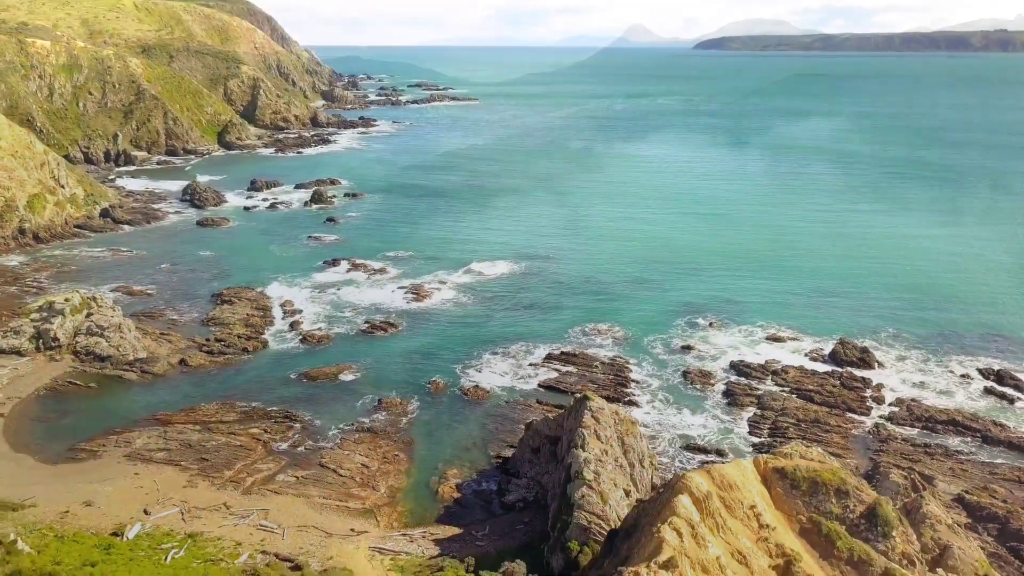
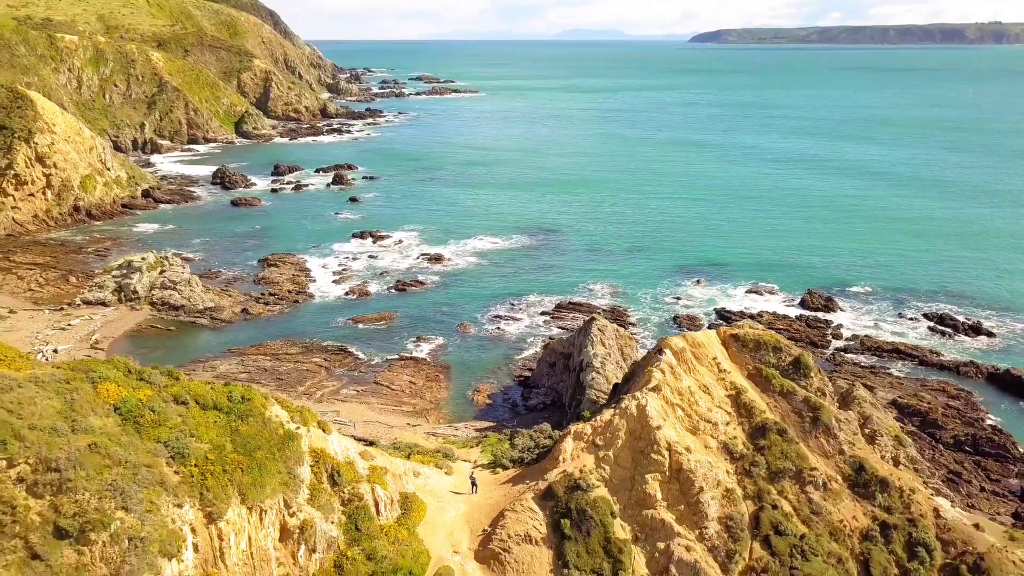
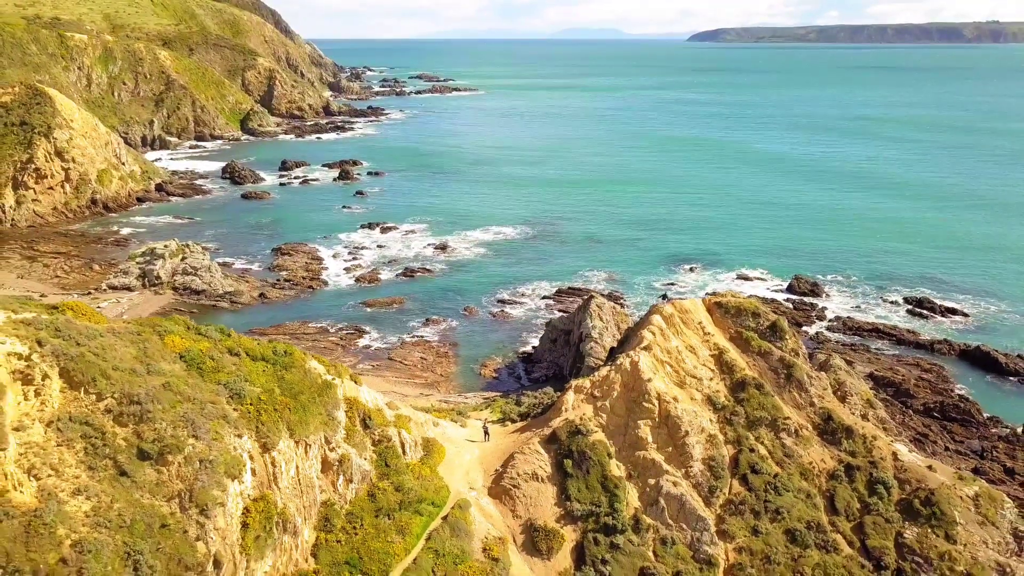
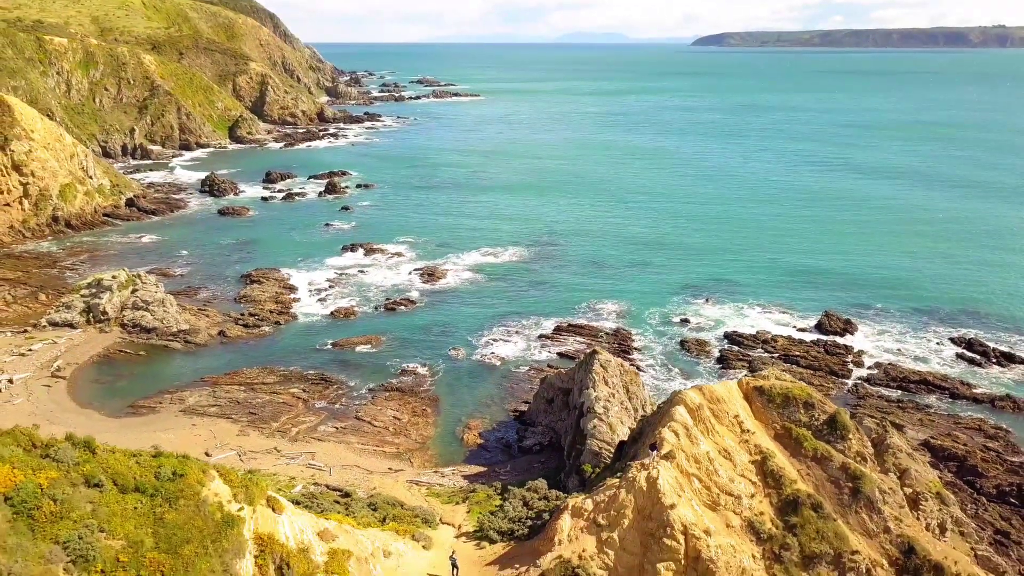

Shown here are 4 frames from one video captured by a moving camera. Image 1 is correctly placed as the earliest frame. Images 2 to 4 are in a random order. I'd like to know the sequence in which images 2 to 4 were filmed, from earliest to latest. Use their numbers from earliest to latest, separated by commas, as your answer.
4, 2, 3
